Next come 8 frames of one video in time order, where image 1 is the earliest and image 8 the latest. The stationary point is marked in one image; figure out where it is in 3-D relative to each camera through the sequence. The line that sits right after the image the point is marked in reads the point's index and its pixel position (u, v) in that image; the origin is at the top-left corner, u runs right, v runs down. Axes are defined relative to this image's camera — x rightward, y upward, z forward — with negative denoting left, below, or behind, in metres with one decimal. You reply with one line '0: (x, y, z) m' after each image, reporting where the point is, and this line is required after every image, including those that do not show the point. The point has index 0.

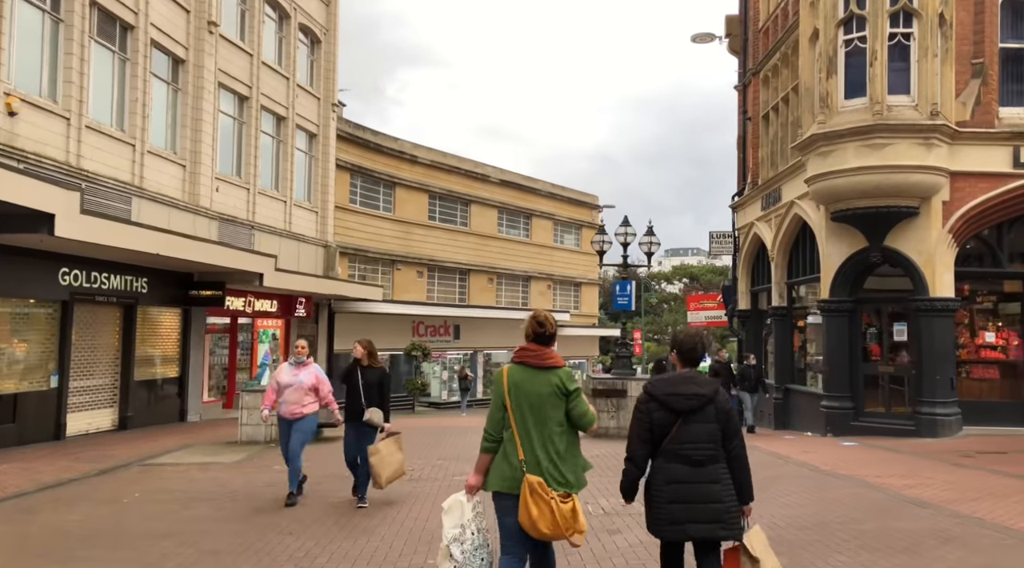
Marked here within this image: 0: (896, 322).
0: (+6.9, -0.7, +13.0) m
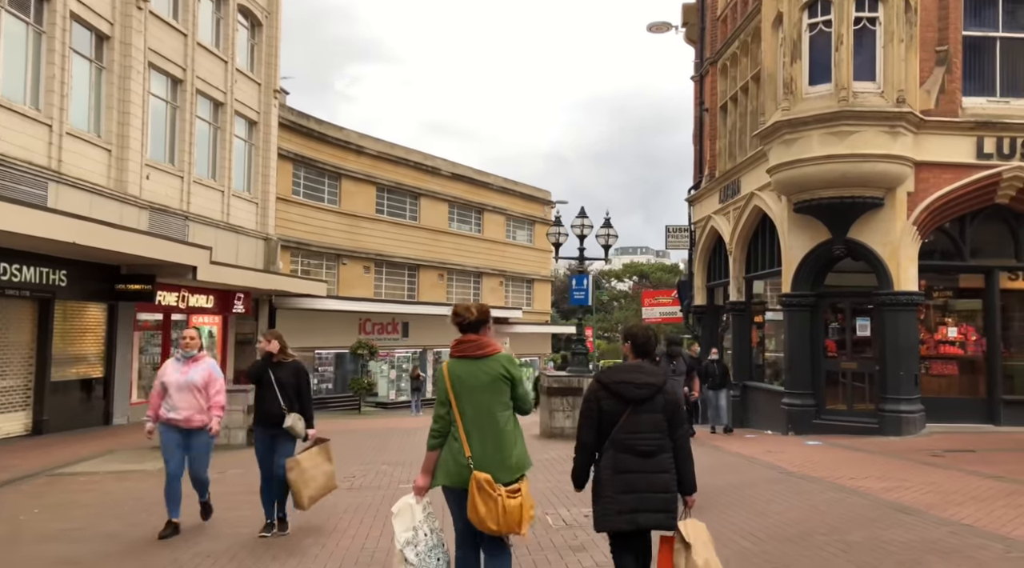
0: (+6.0, -0.6, +12.7) m
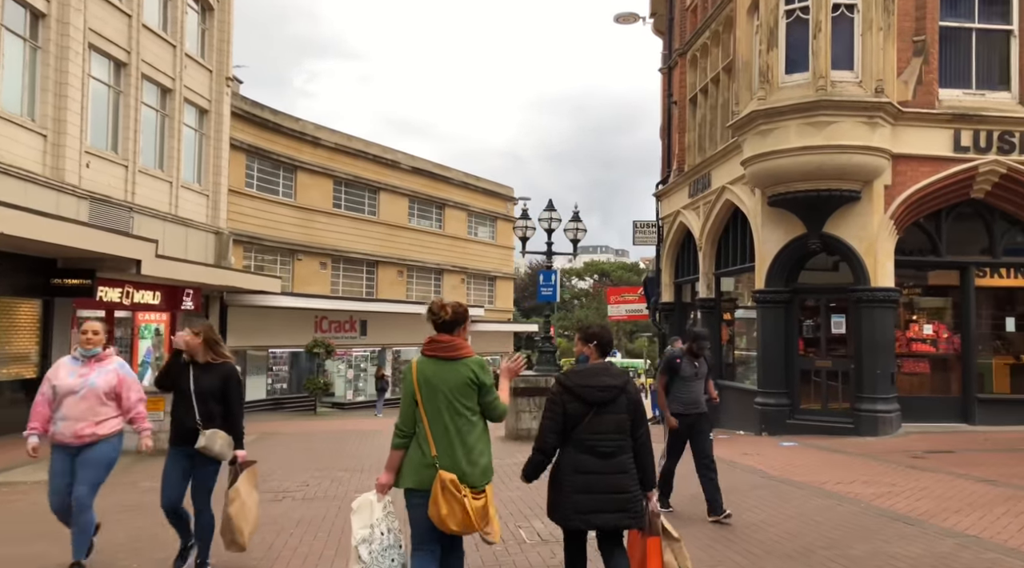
0: (+5.5, -0.5, +12.3) m
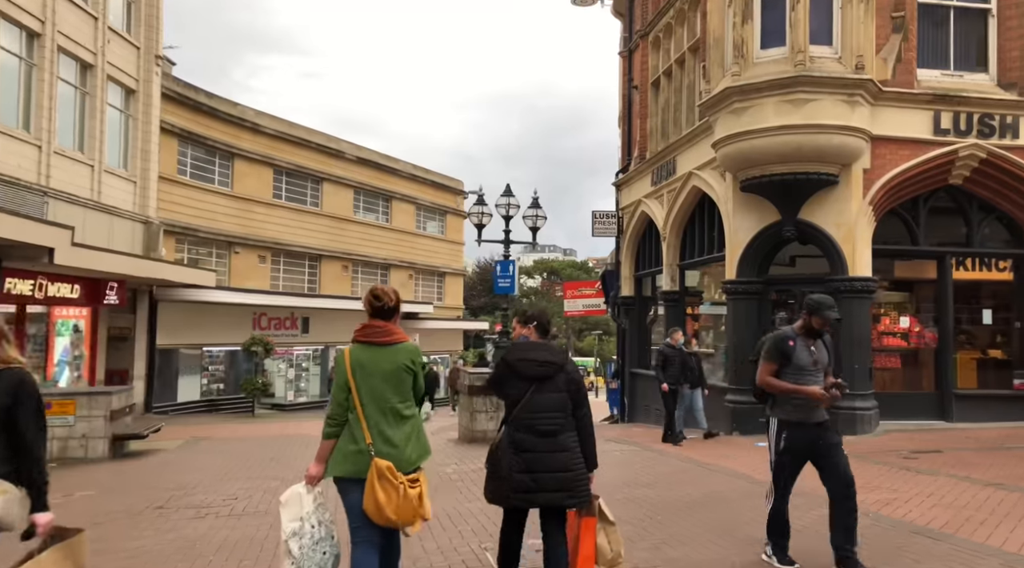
0: (+4.7, -0.4, +11.6) m
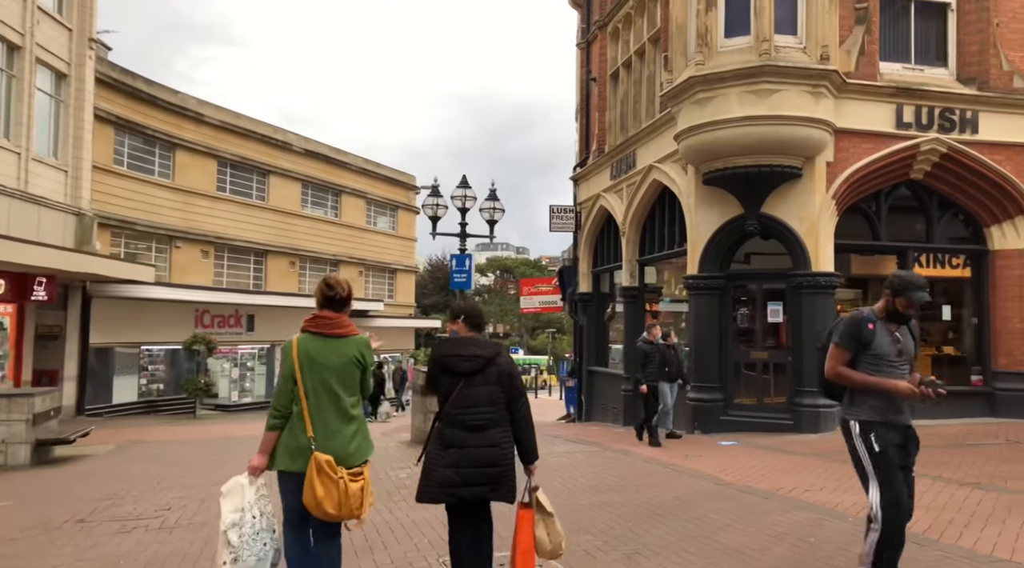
0: (+4.1, -0.3, +11.4) m
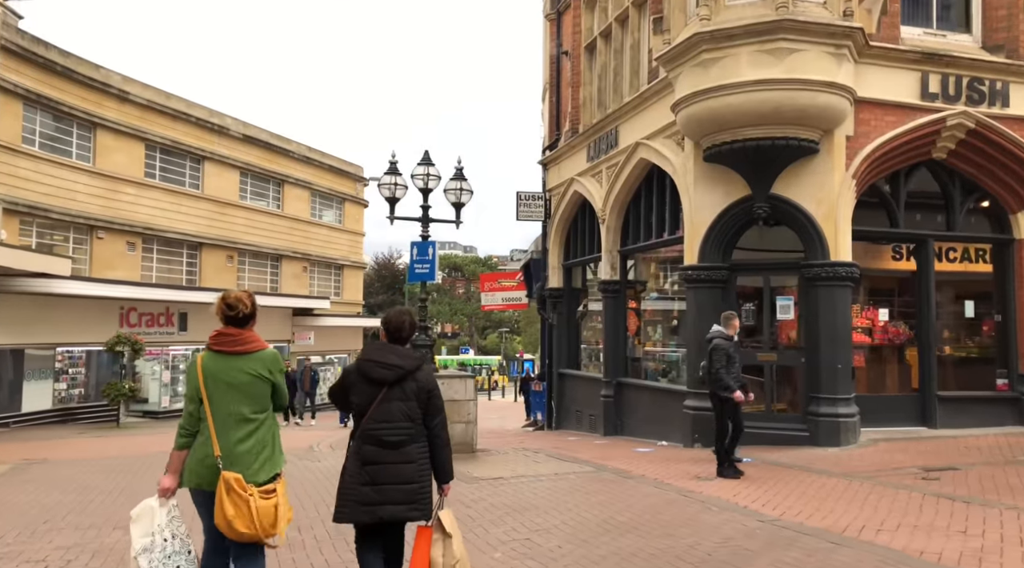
0: (+3.7, -0.2, +10.0) m
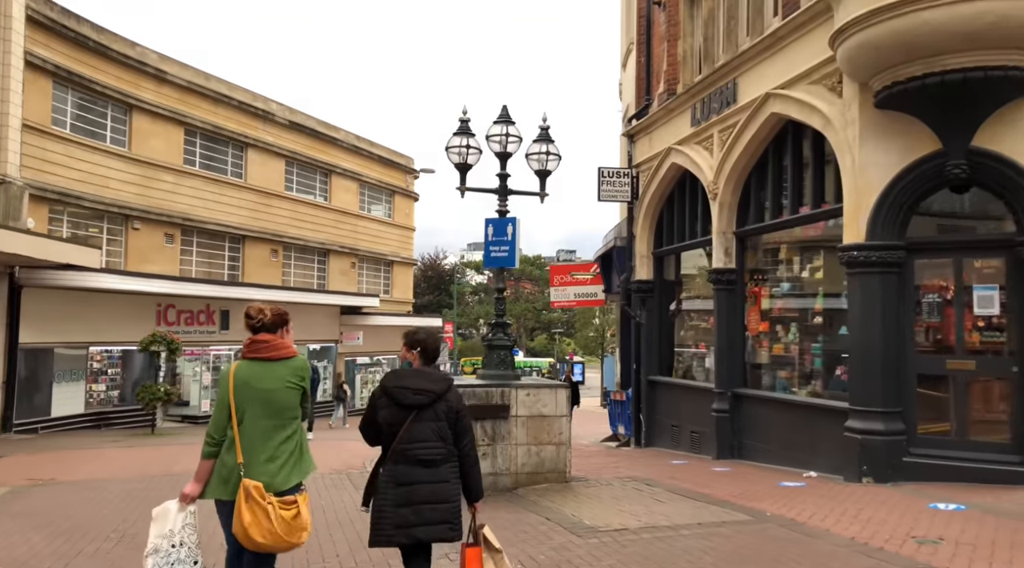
0: (+4.9, 0.0, +7.6) m
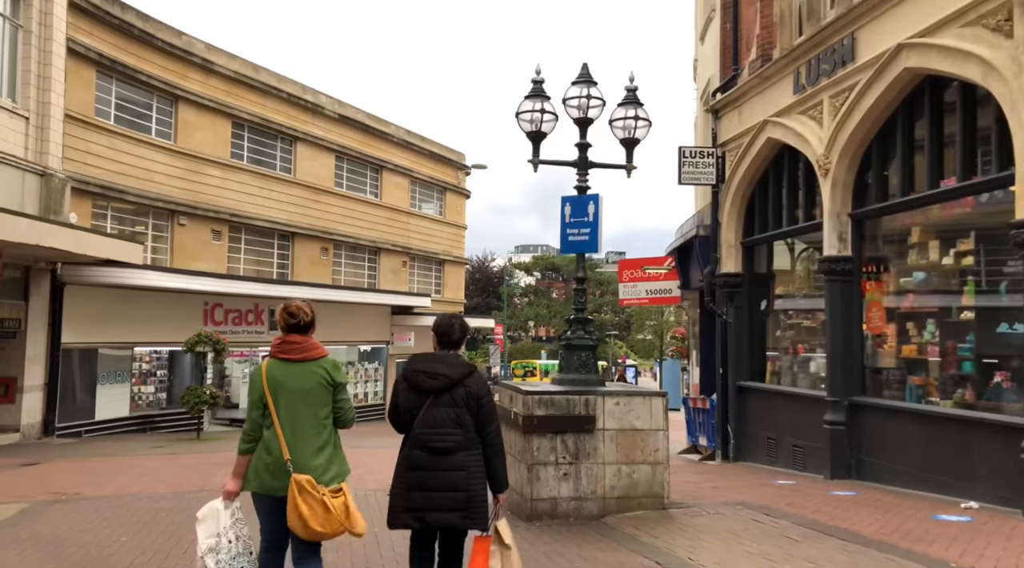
0: (+5.6, +0.1, +5.9) m
